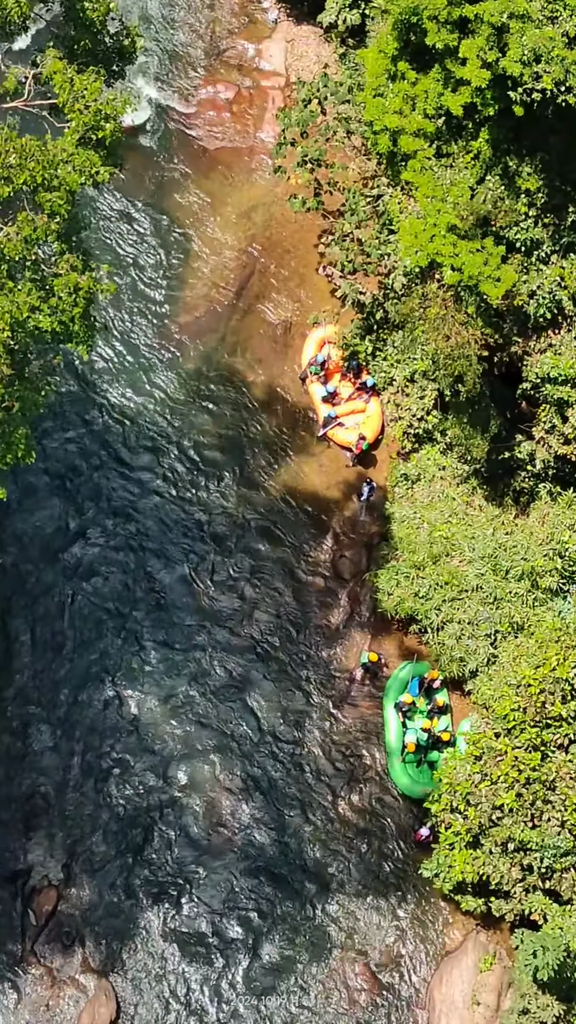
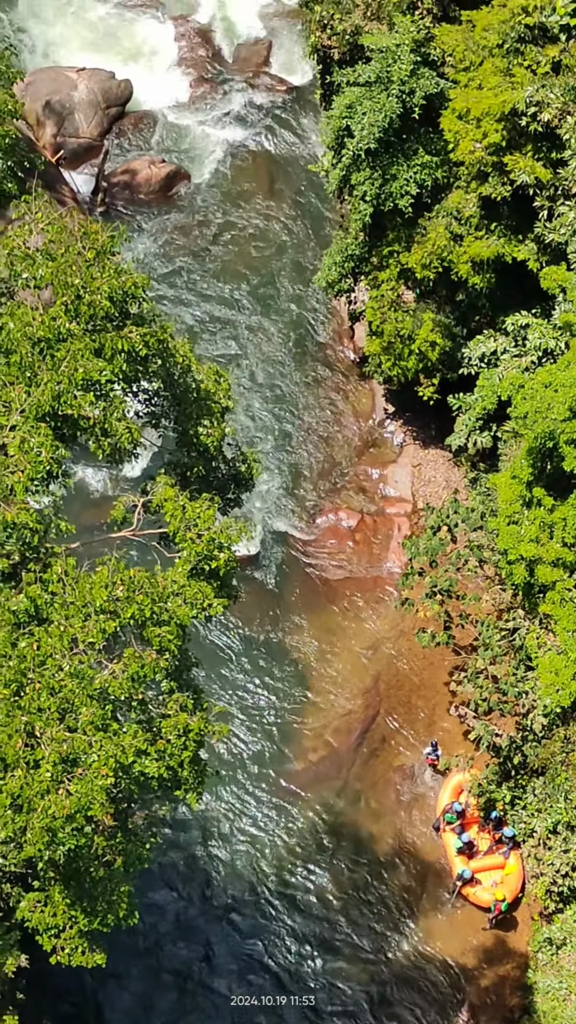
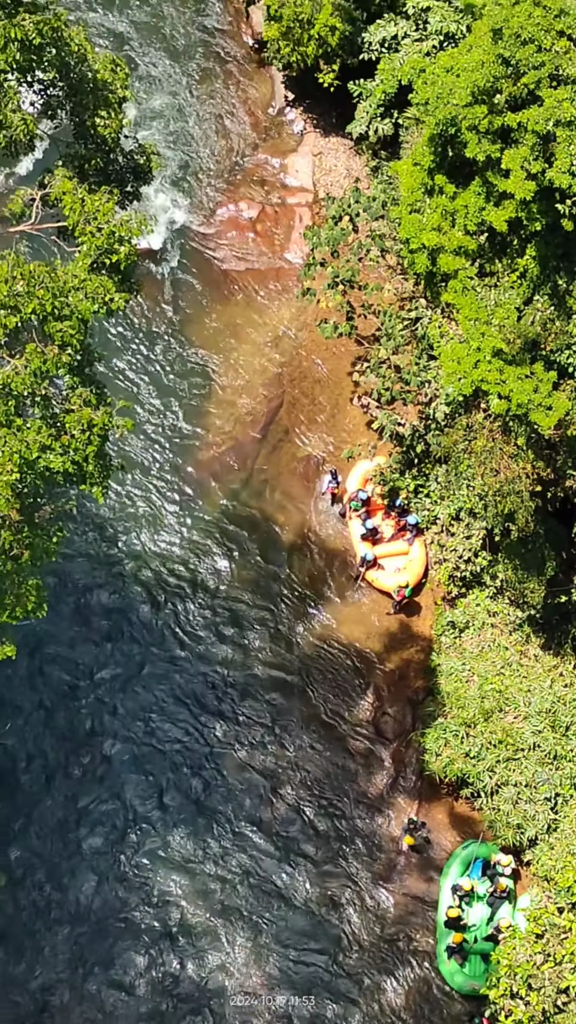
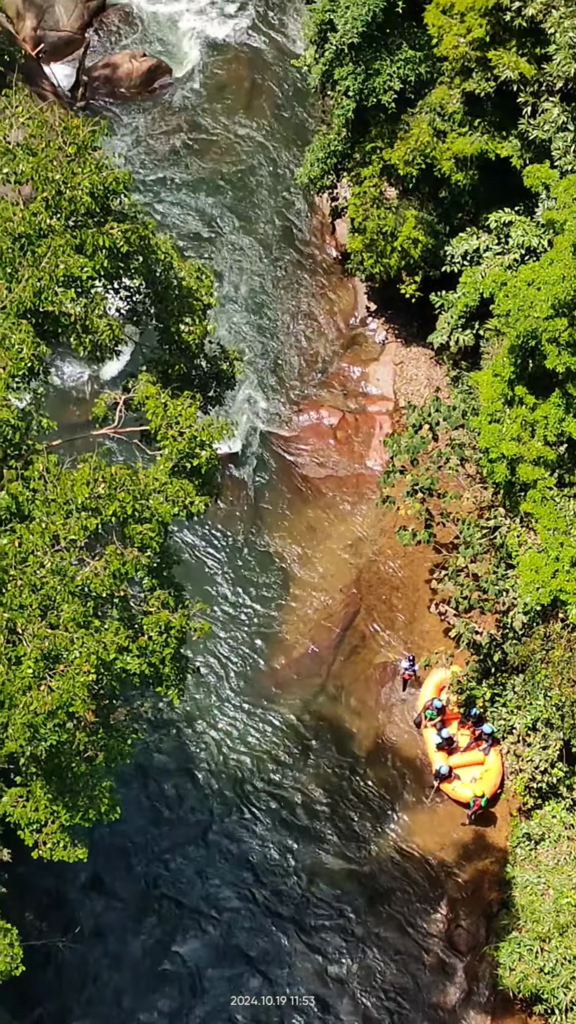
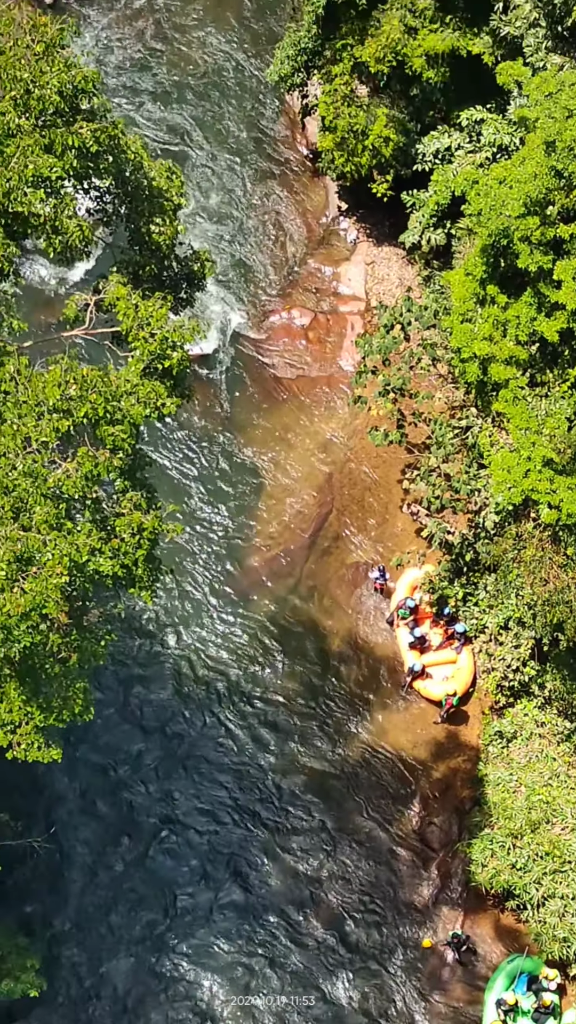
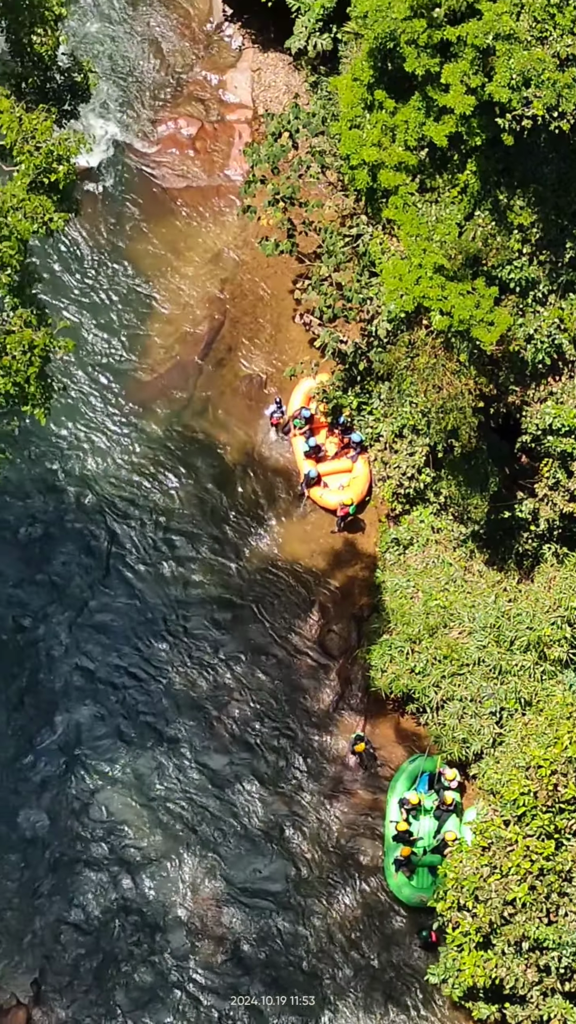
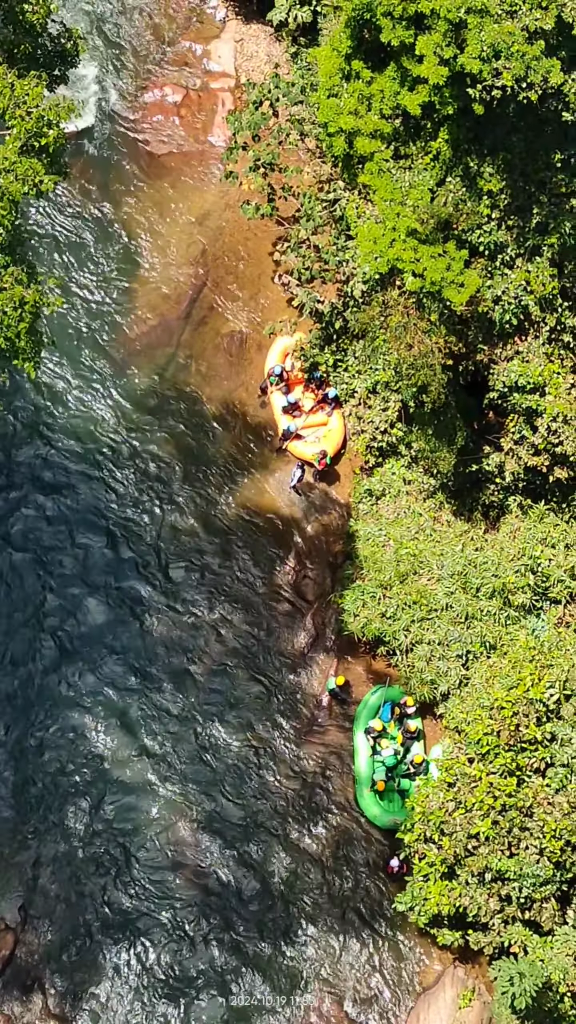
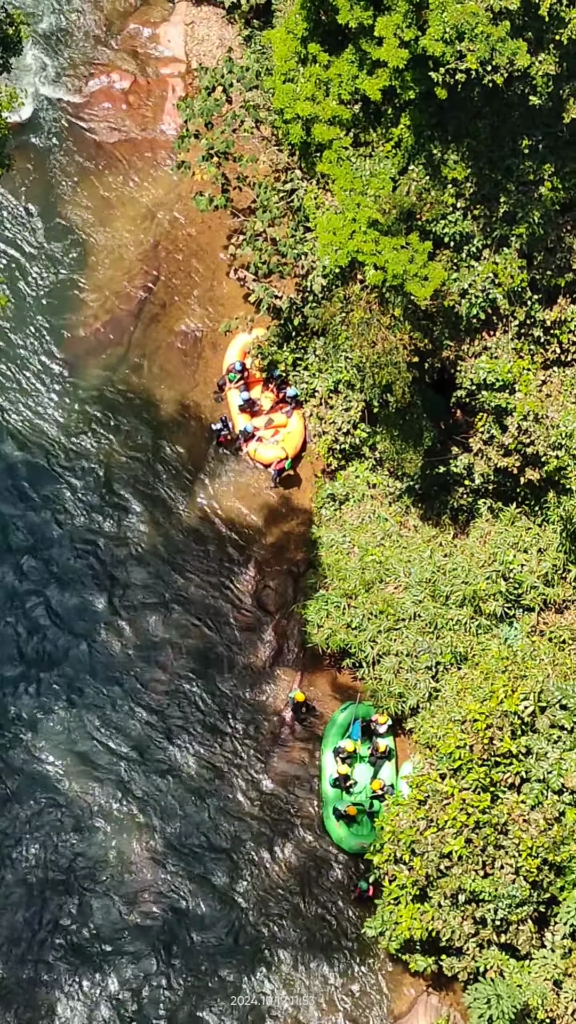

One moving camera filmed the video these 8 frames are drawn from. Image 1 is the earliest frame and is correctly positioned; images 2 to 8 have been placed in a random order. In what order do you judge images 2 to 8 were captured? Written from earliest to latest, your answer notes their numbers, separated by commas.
7, 8, 6, 3, 5, 4, 2
